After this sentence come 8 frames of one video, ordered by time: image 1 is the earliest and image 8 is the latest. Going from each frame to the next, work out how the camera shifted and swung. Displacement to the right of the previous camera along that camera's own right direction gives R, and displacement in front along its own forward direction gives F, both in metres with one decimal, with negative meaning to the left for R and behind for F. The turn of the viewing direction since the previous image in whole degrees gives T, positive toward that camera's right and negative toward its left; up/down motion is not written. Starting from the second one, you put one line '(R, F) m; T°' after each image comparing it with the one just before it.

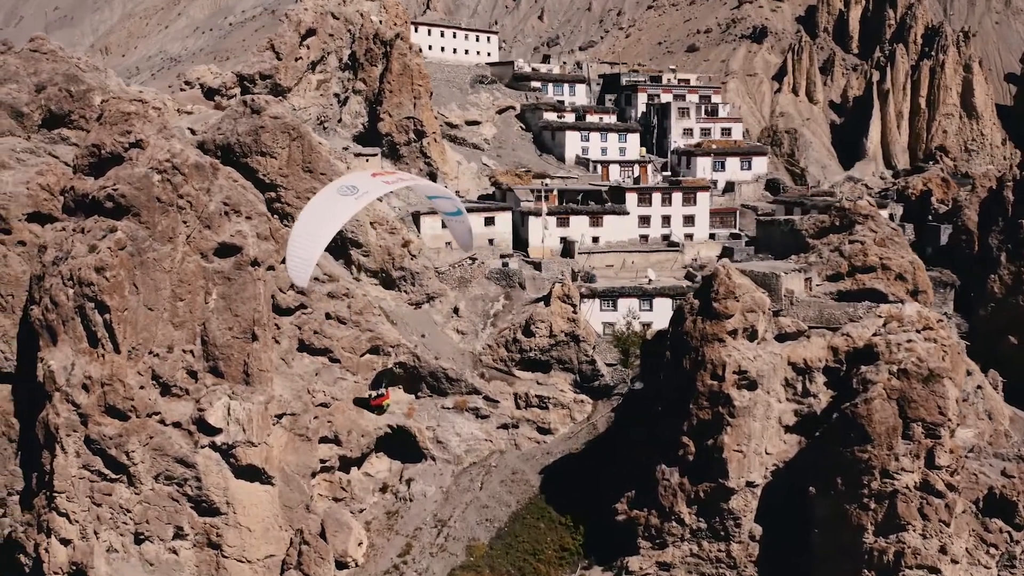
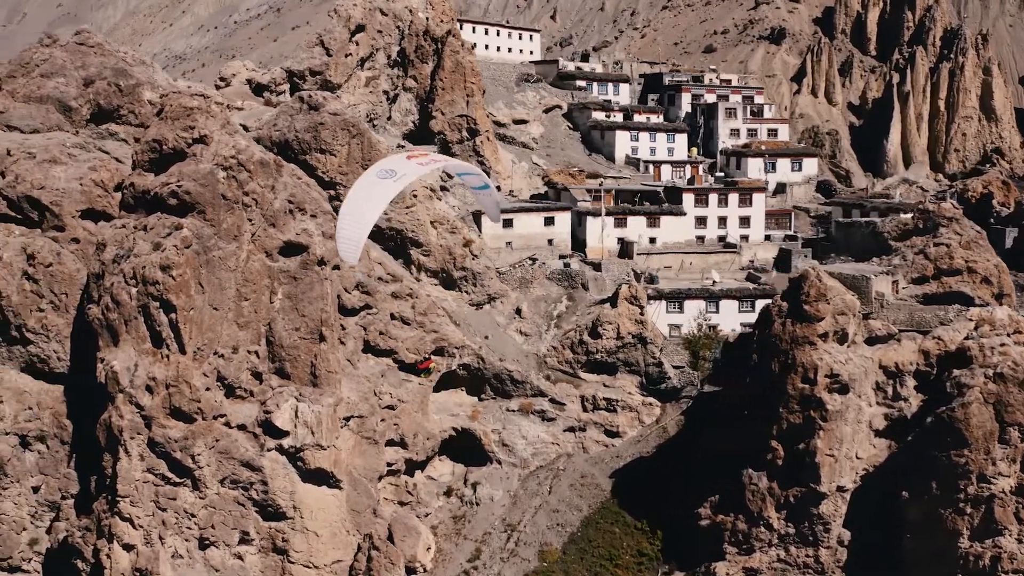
(-2.3, +0.5) m; +2°
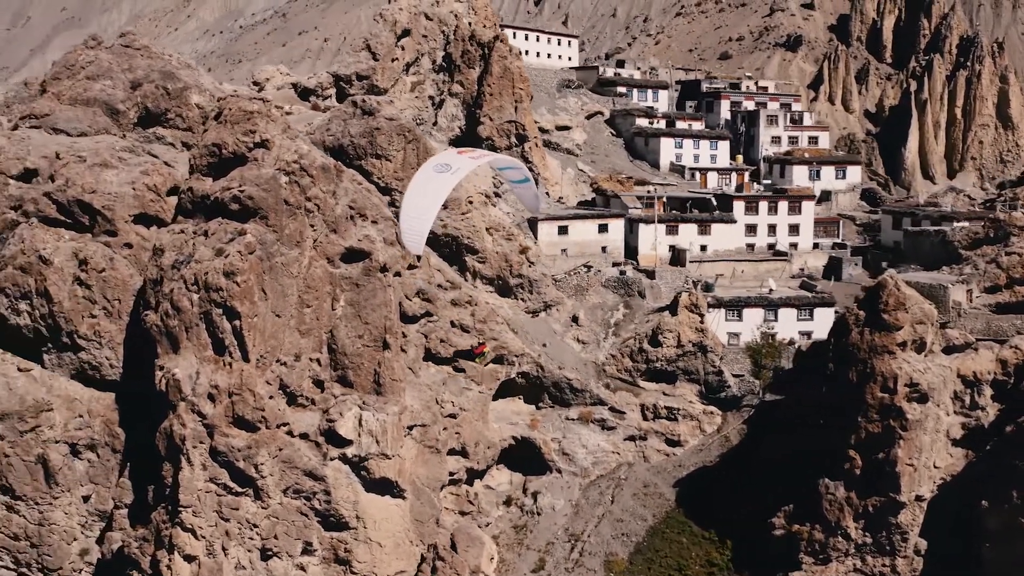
(-2.0, +0.3) m; +1°
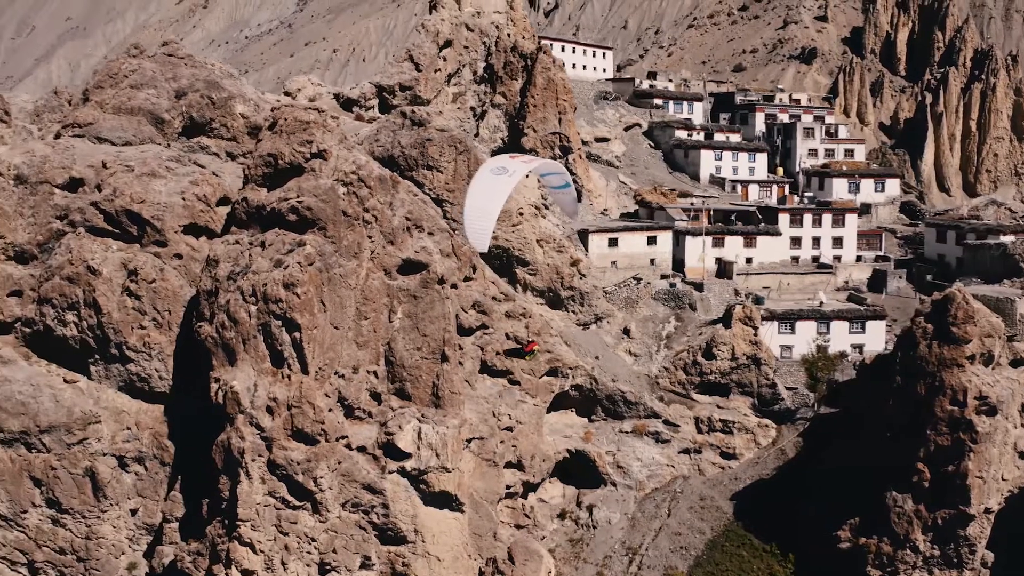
(-1.8, +0.2) m; +1°
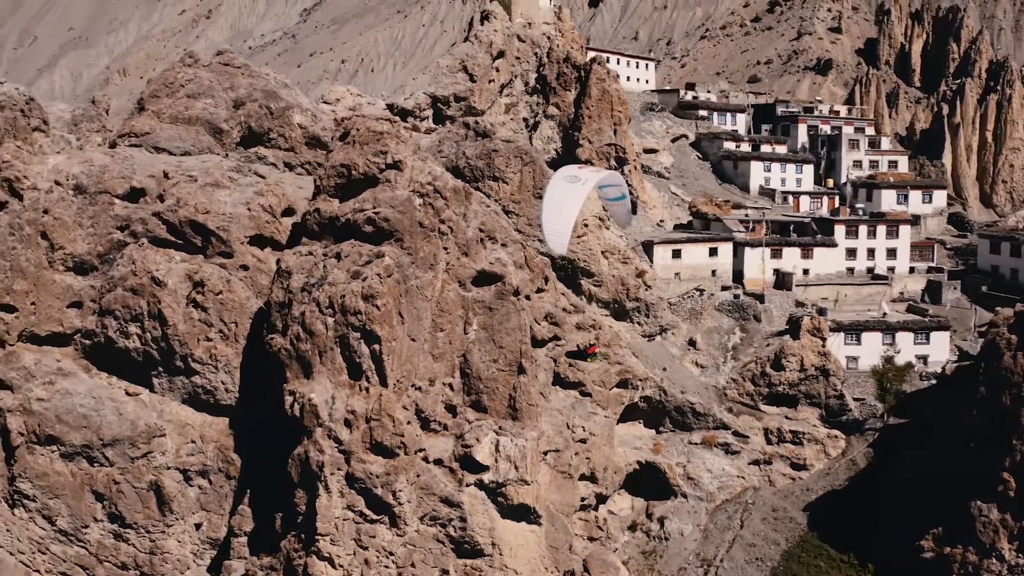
(-2.3, +0.2) m; +2°
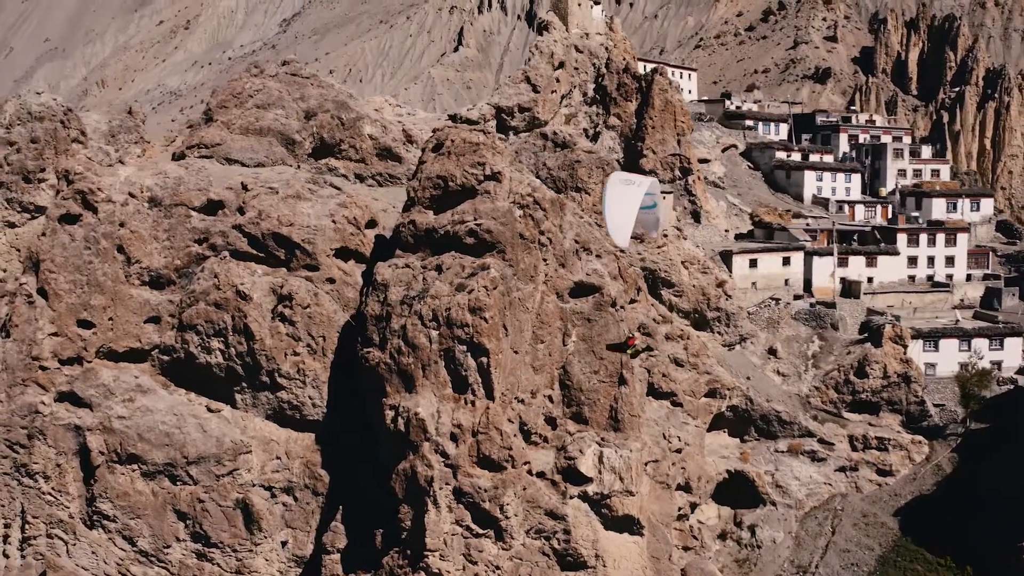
(-3.6, +0.2) m; +3°
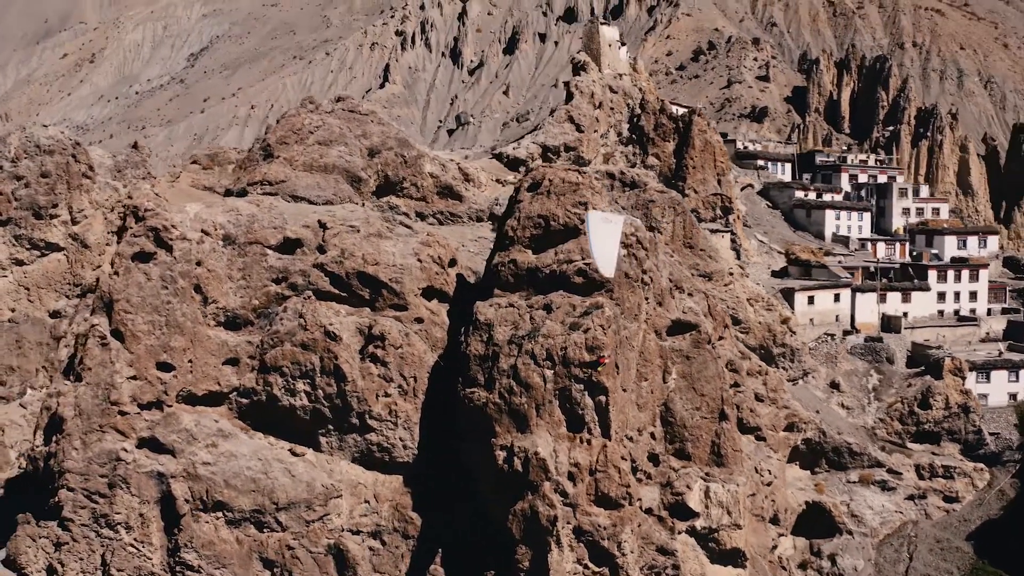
(-5.8, +0.3) m; +8°
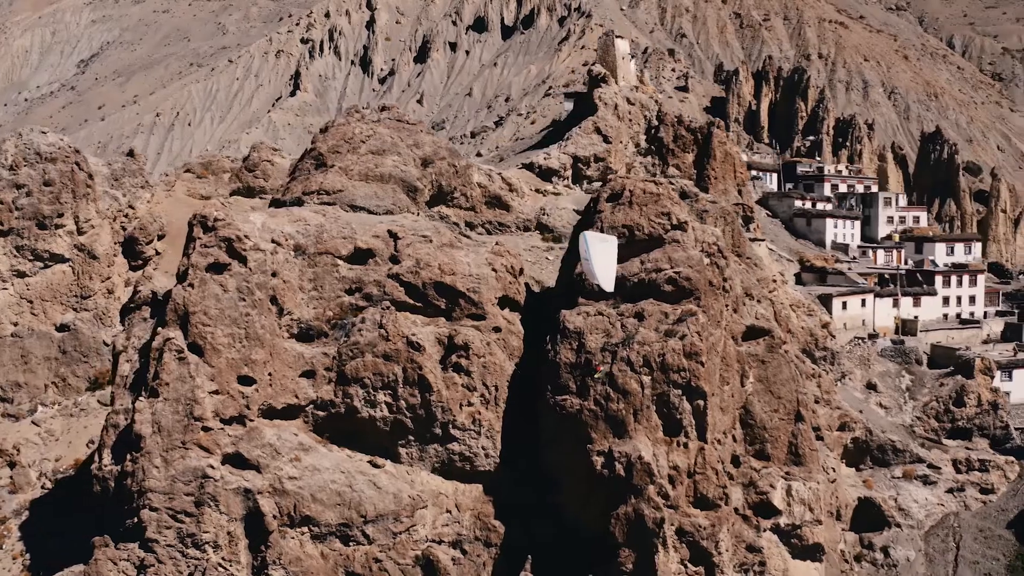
(-5.8, +0.1) m; +8°
